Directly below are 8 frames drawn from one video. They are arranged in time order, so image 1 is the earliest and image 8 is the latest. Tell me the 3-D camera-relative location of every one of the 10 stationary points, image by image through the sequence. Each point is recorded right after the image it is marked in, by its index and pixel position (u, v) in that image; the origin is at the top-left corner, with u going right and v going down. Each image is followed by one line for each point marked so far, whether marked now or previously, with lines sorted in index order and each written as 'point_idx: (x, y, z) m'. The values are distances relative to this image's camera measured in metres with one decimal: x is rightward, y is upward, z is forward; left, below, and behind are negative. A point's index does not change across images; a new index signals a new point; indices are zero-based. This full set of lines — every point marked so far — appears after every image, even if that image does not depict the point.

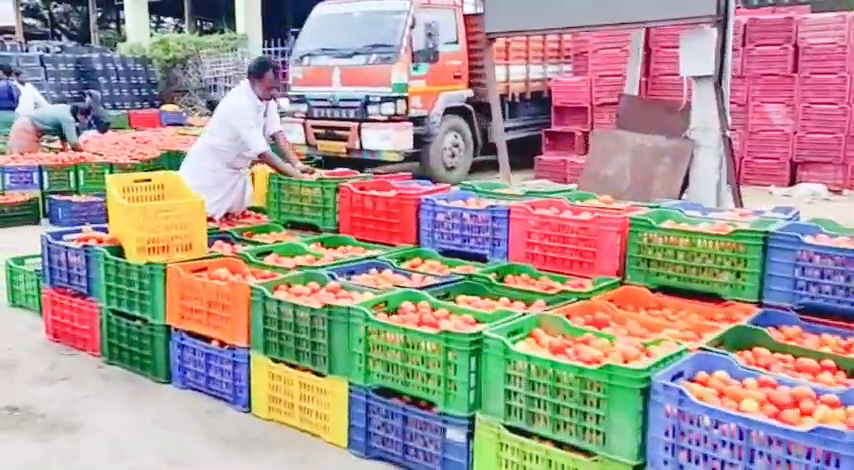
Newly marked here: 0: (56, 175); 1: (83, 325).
0: (-6.1, +1.0, +10.7) m
1: (-2.7, -0.7, +5.1) m
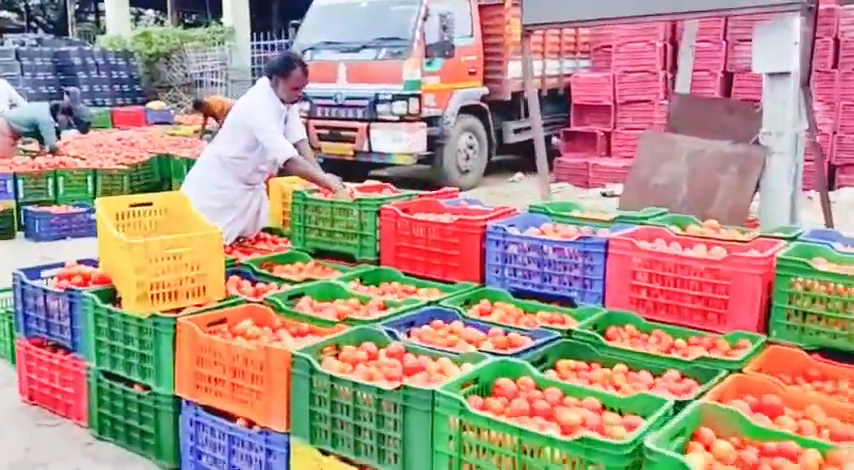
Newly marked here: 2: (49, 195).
0: (-5.8, +0.8, +9.6) m
1: (-2.2, -1.0, +4.1) m
2: (-5.7, +0.6, +9.8) m
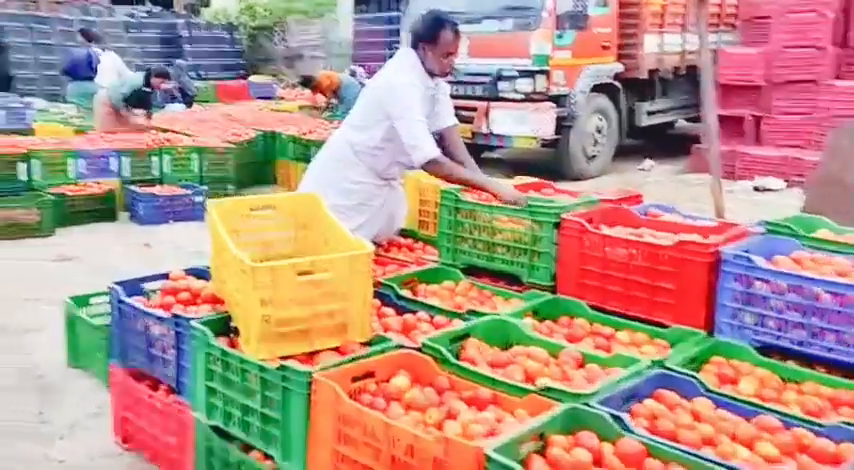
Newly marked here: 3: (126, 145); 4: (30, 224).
0: (-4.0, +1.0, +9.2) m
1: (-1.3, -1.0, +3.2) m
2: (-3.9, +0.9, +9.3) m
3: (-4.2, +1.2, +9.1) m
4: (-4.6, +0.1, +7.6) m
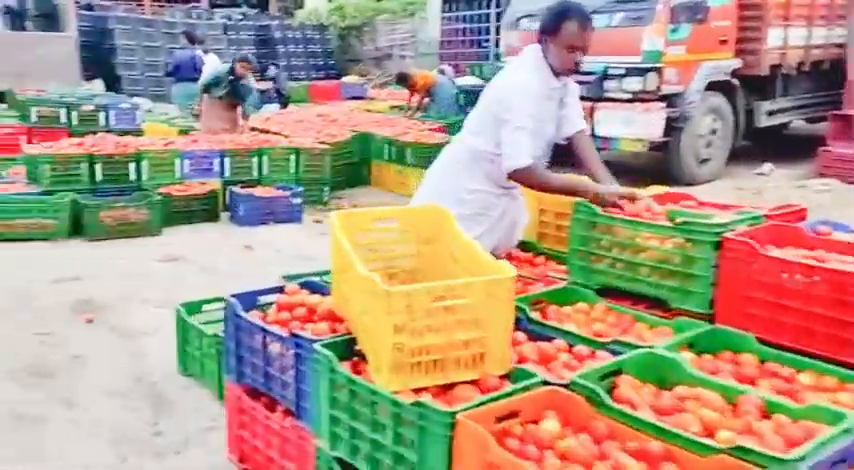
0: (-2.6, +1.0, +9.2) m
1: (-0.7, -1.1, +3.0) m
2: (-2.5, +0.9, +9.4) m
3: (-2.8, +1.2, +9.2) m
4: (-3.4, +0.1, +7.7) m
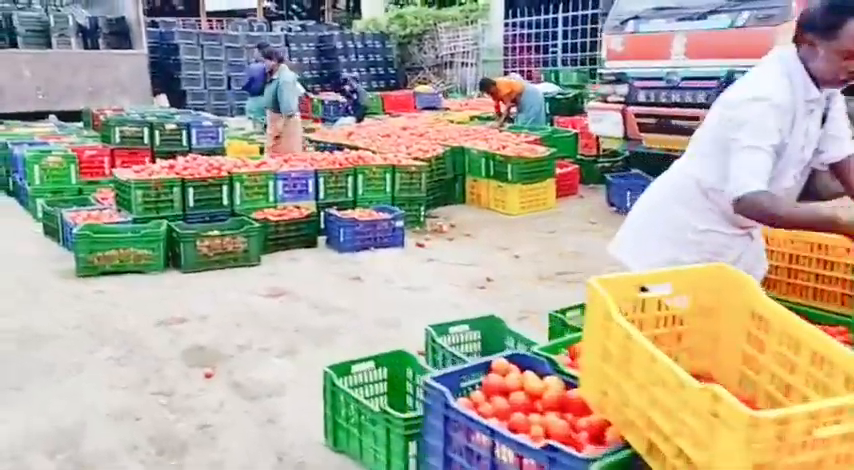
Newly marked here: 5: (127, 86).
0: (-1.2, +0.7, +8.6) m
1: (+0.3, -1.3, +2.3) m
2: (-1.1, +0.5, +8.8) m
3: (-1.4, +0.9, +8.6) m
4: (-2.1, -0.2, +7.2) m
5: (-7.9, +3.9, +17.2) m
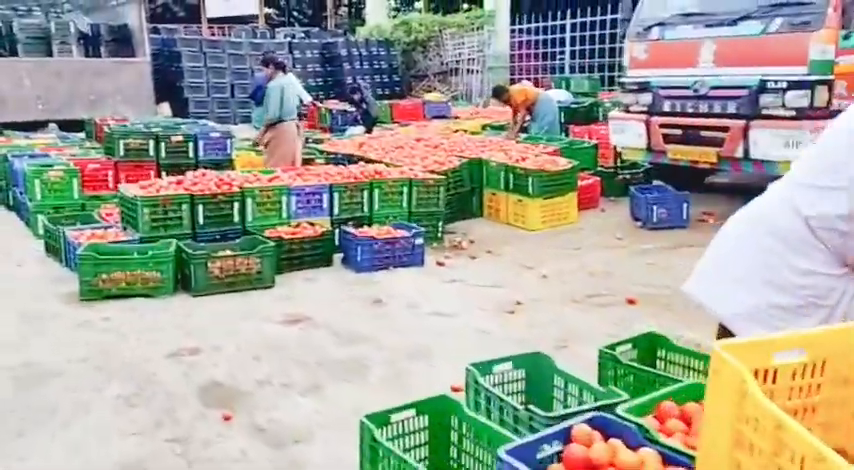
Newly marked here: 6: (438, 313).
0: (-1.0, +0.5, +8.2) m
1: (+0.6, -1.5, +1.9) m
2: (-0.8, +0.3, +8.4) m
3: (-1.1, +0.7, +8.2) m
4: (-1.8, -0.4, +6.8) m
5: (-7.6, +3.6, +16.8) m
6: (+0.1, -0.7, +6.2) m
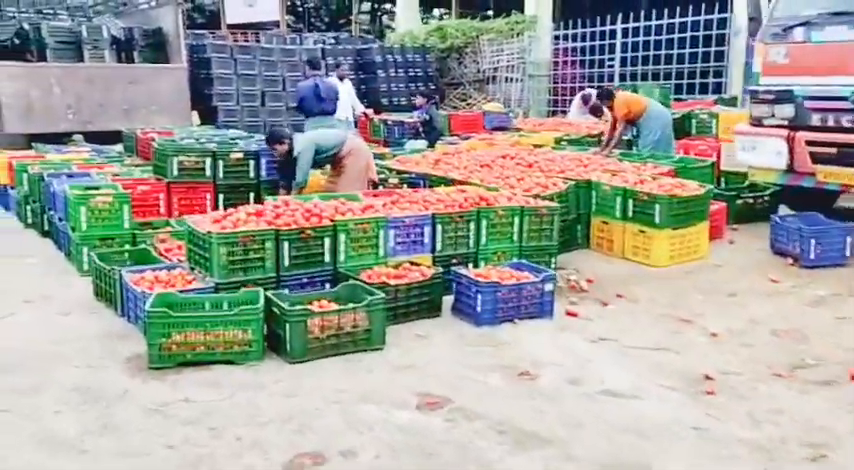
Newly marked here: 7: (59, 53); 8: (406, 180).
0: (+0.3, +0.1, +6.9) m
1: (+1.8, -1.8, +0.5) m
2: (+0.5, -0.1, +7.0) m
3: (+0.1, +0.3, +6.9) m
4: (-0.6, -0.8, +5.4) m
5: (-6.2, +3.1, +15.6) m
6: (+1.3, -1.1, +4.8) m
7: (-8.9, +4.4, +15.9) m
8: (-0.3, +0.9, +10.0) m
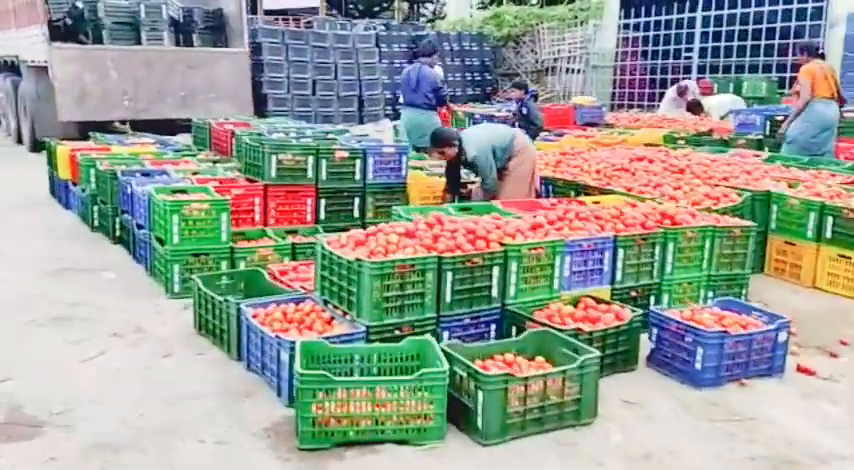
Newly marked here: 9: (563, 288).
0: (+1.8, -0.2, +5.5) m
1: (+3.0, -2.2, -0.9) m
2: (+1.9, -0.4, +5.6) m
3: (+1.6, 0.0, +5.5) m
4: (+0.9, -1.0, +4.0) m
5: (-4.4, +3.1, +14.3) m
6: (+2.7, -1.4, +3.4) m
7: (-7.1, +4.5, +14.7) m
8: (+1.3, +0.7, +8.6) m
9: (+1.1, -0.4, +5.2) m
